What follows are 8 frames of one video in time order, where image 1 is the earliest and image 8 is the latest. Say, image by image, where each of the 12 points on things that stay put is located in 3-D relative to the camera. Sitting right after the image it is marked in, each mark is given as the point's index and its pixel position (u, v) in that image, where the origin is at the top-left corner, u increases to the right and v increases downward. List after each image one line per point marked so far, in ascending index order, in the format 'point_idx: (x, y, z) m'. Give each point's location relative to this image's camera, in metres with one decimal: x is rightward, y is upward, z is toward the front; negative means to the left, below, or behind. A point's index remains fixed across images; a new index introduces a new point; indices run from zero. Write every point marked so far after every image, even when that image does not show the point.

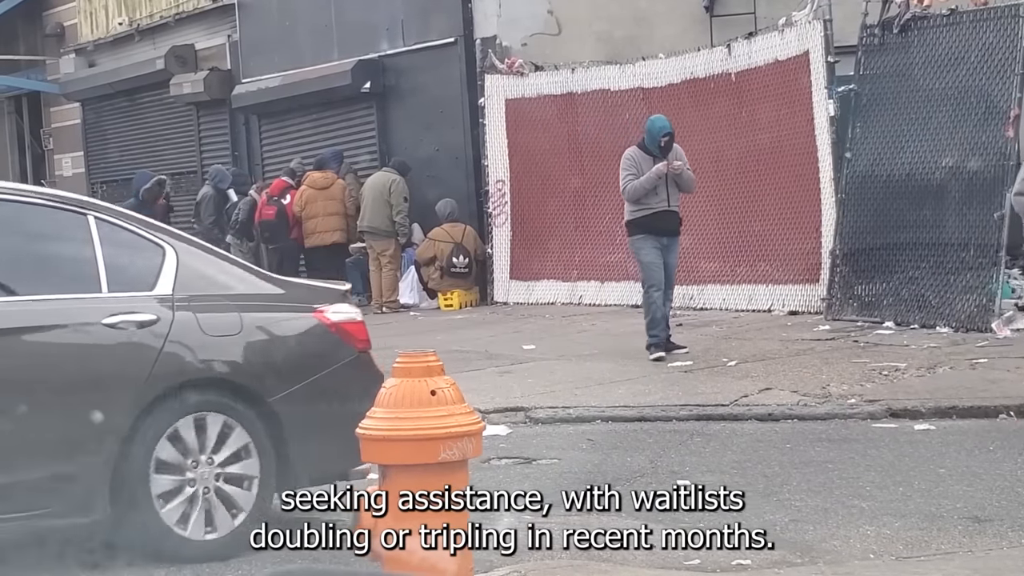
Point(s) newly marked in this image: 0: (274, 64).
0: (-2.8, +2.6, +17.2) m
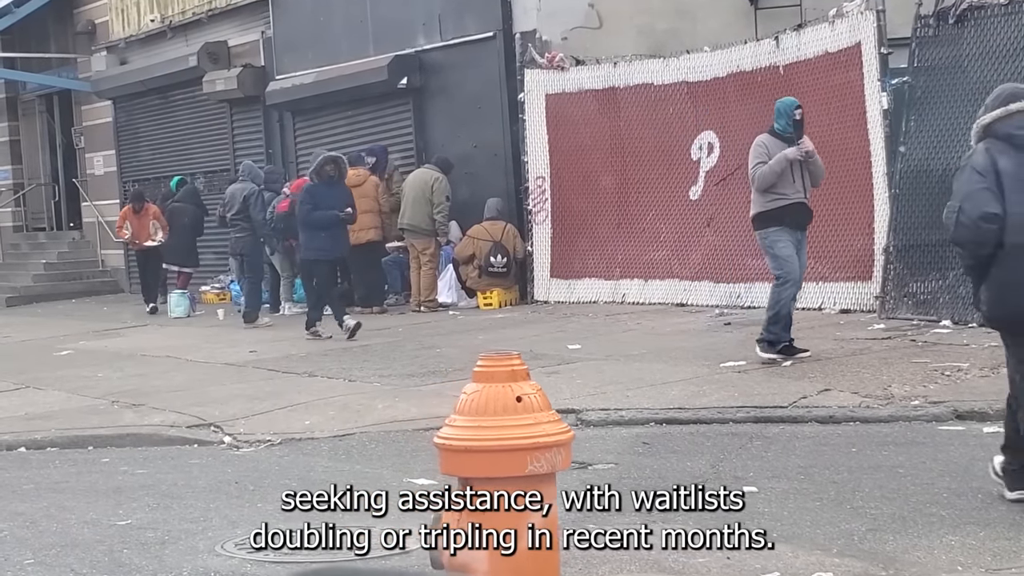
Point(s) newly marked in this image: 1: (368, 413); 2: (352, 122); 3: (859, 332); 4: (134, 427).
0: (-2.3, +2.6, +17.0) m
1: (-0.8, -0.7, +8.6) m
2: (-1.8, +1.8, +16.6) m
3: (+2.3, -0.3, +9.8) m
4: (-2.2, -0.8, +8.7) m
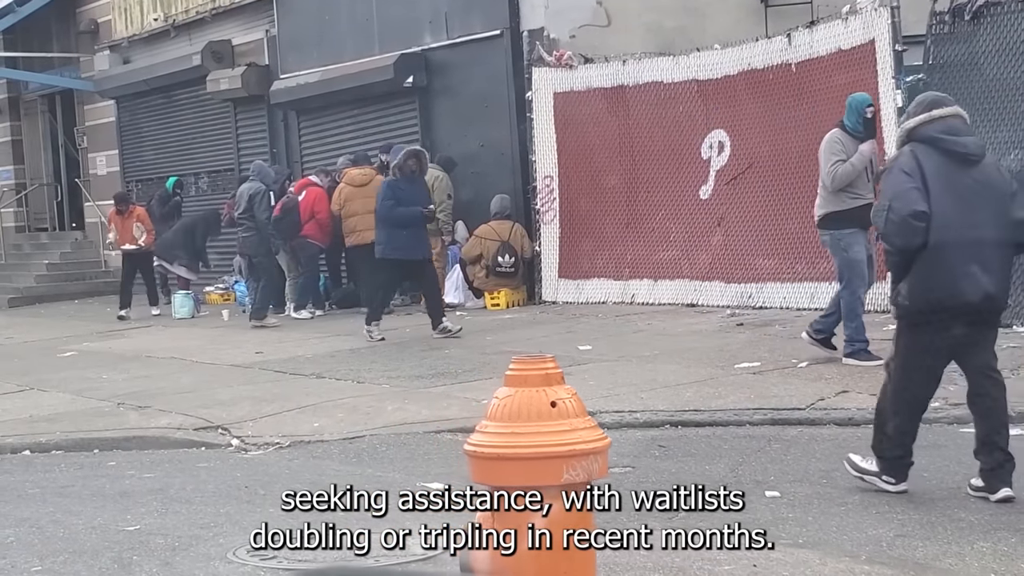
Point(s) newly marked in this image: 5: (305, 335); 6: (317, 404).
0: (-2.3, +2.6, +16.9) m
1: (-0.8, -0.7, +8.5) m
2: (-1.7, +1.8, +16.5) m
3: (+2.4, -0.3, +9.6) m
4: (-2.2, -0.8, +8.6) m
5: (-1.8, -0.4, +12.9) m
6: (-1.2, -0.7, +8.9) m
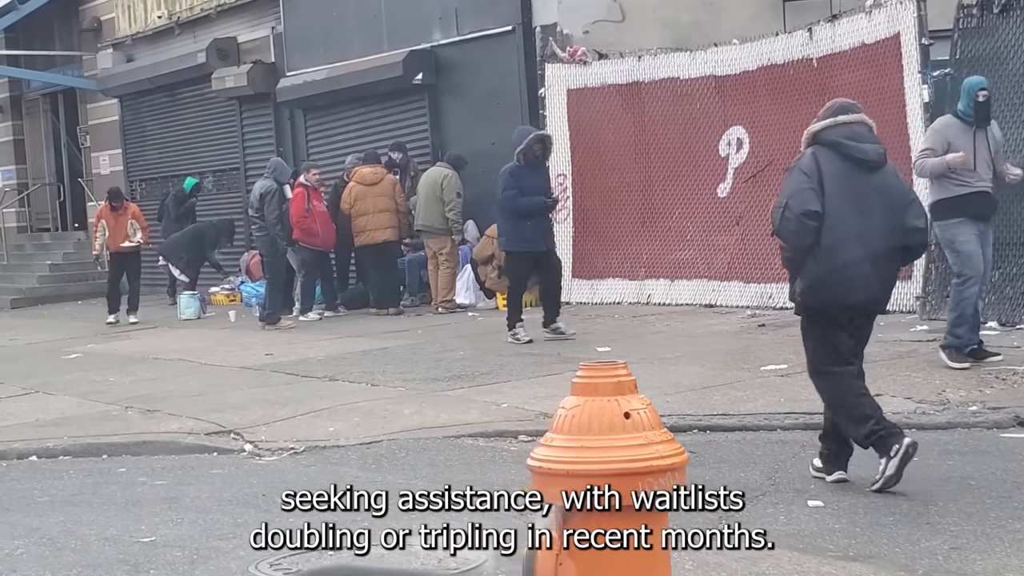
0: (-2.2, +2.6, +16.7) m
1: (-0.7, -0.7, +8.2) m
2: (-1.6, +1.8, +16.2) m
3: (+2.5, -0.3, +9.4) m
4: (-2.0, -0.8, +8.3) m
5: (-1.7, -0.4, +12.7) m
6: (-1.1, -0.7, +8.7) m
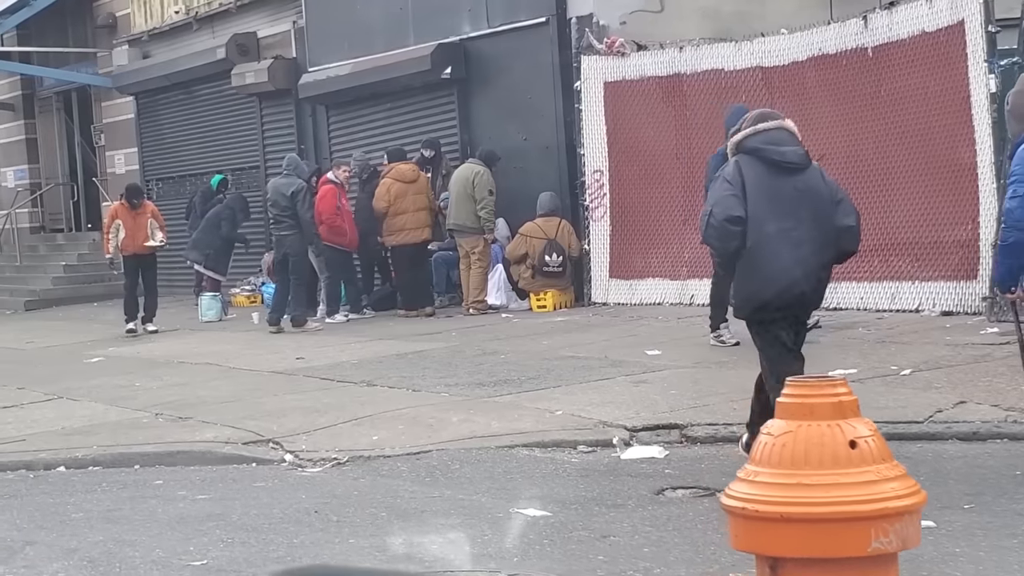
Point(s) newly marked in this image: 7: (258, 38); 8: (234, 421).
0: (-1.8, +2.6, +16.2) m
1: (-0.4, -0.7, +7.8) m
2: (-1.3, +1.8, +15.8) m
3: (+2.8, -0.3, +8.9) m
4: (-1.7, -0.8, +7.9) m
5: (-1.4, -0.4, +12.2) m
6: (-0.8, -0.7, +8.2) m
7: (-3.0, +3.0, +17.8) m
8: (-1.6, -0.8, +8.4) m
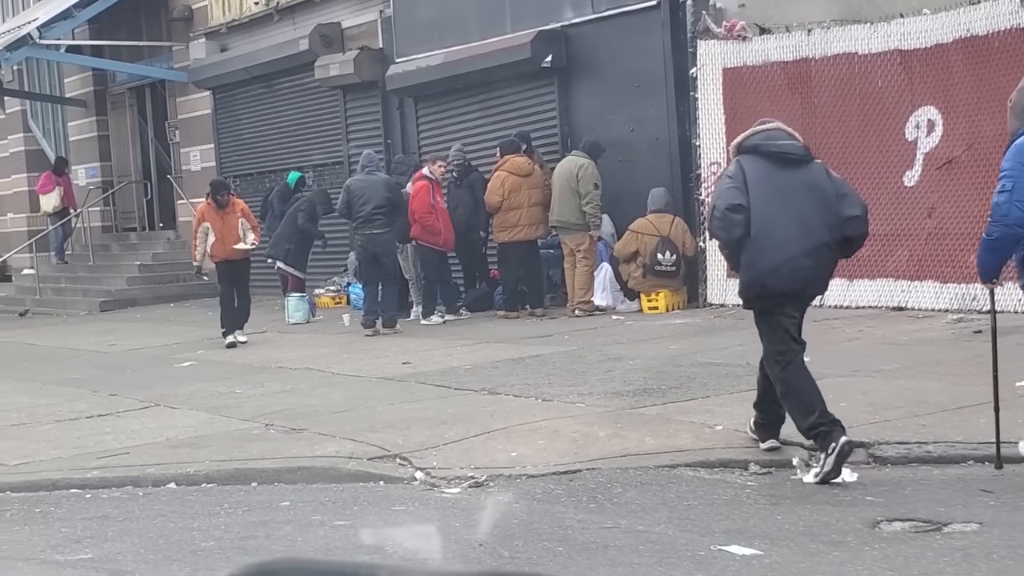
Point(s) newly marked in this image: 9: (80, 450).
0: (-0.8, +2.6, +15.5) m
1: (+0.4, -0.7, +7.0) m
2: (-0.3, +1.8, +15.1) m
3: (+3.5, -0.3, +8.1) m
4: (-1.0, -0.8, +7.2) m
5: (-0.5, -0.4, +11.5) m
6: (0.0, -0.7, +7.5) m
7: (-2.0, +3.0, +17.1) m
8: (-0.8, -0.8, +7.7) m
9: (-2.3, -0.9, +8.0) m
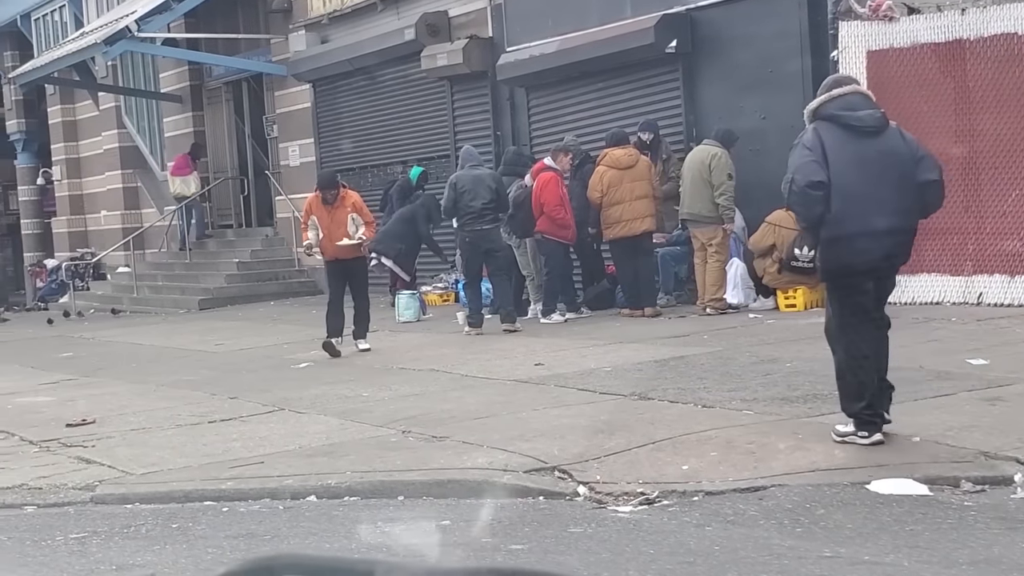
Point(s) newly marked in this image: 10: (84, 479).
0: (+0.4, +2.6, +14.9) m
1: (+1.1, -0.7, +6.4) m
2: (+0.9, +1.8, +14.4) m
3: (+4.3, -0.3, +7.3) m
4: (-0.3, -0.8, +6.6) m
5: (+0.5, -0.4, +10.9) m
6: (+0.8, -0.7, +6.8) m
7: (-0.7, +3.0, +16.6) m
8: (0.0, -0.7, +7.1) m
9: (-1.5, -0.9, +7.5) m
10: (-2.1, -0.9, +7.3) m
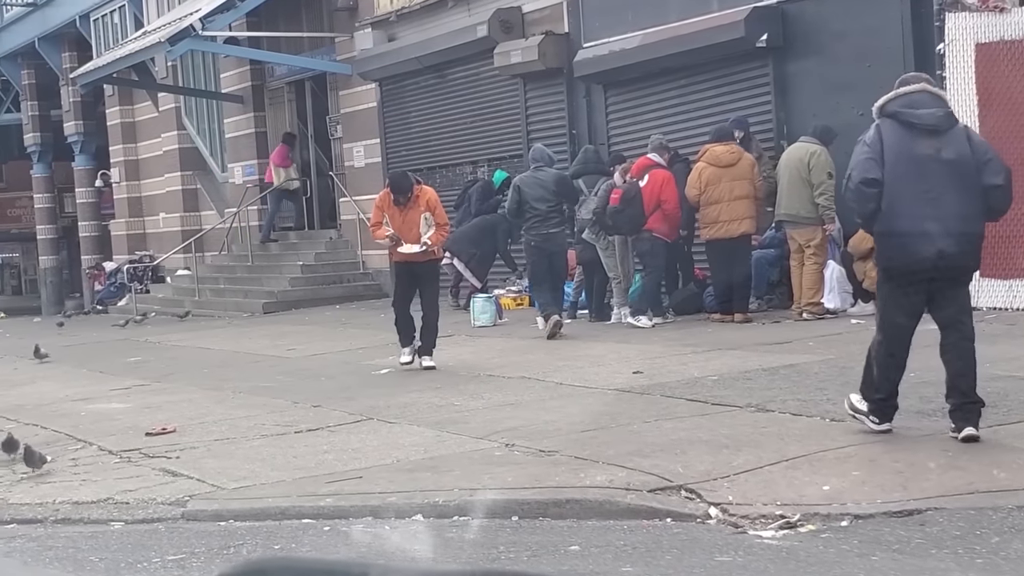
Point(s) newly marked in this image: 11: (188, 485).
0: (+1.1, +2.6, +14.4) m
1: (+1.6, -0.7, +5.9) m
2: (+1.6, +1.8, +13.9) m
3: (+4.9, -0.3, +6.7) m
4: (+0.3, -0.8, +6.1) m
5: (+1.1, -0.4, +10.4) m
6: (+1.3, -0.7, +6.3) m
7: (+0.1, +3.0, +16.1) m
8: (+0.5, -0.8, +6.7) m
9: (-1.0, -0.9, +7.1) m
10: (-1.6, -1.0, +6.9) m
11: (-1.5, -0.9, +7.1) m
